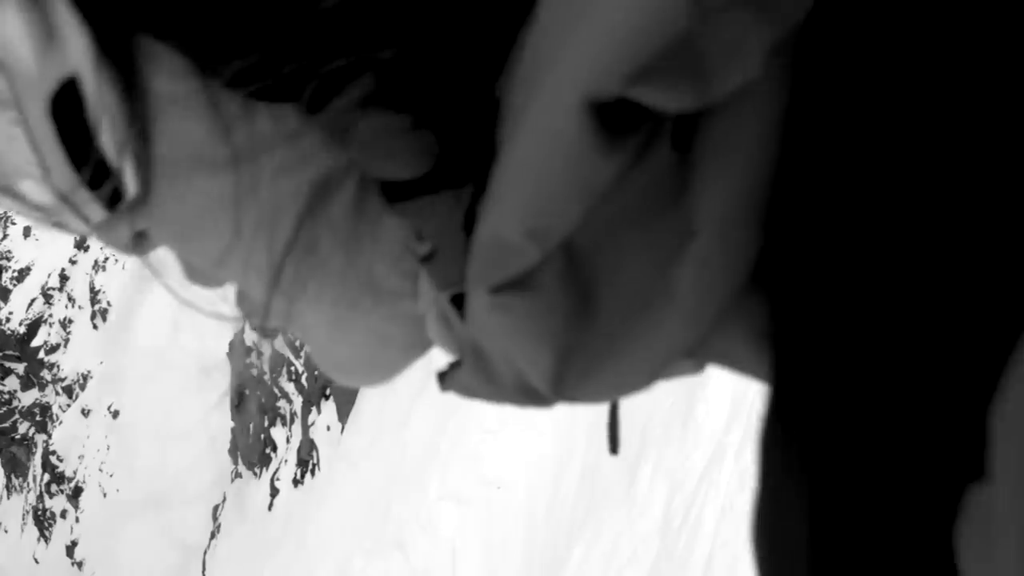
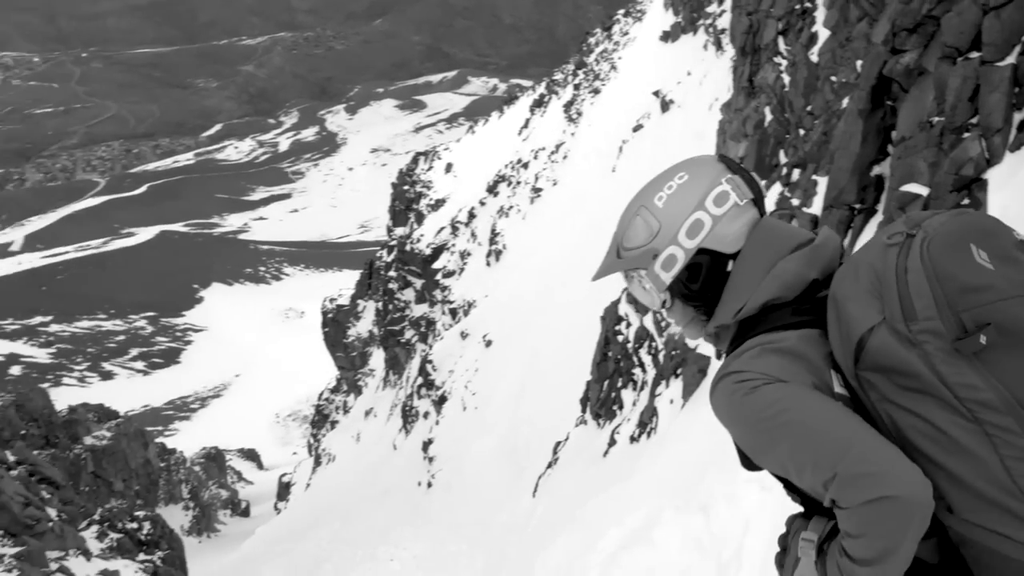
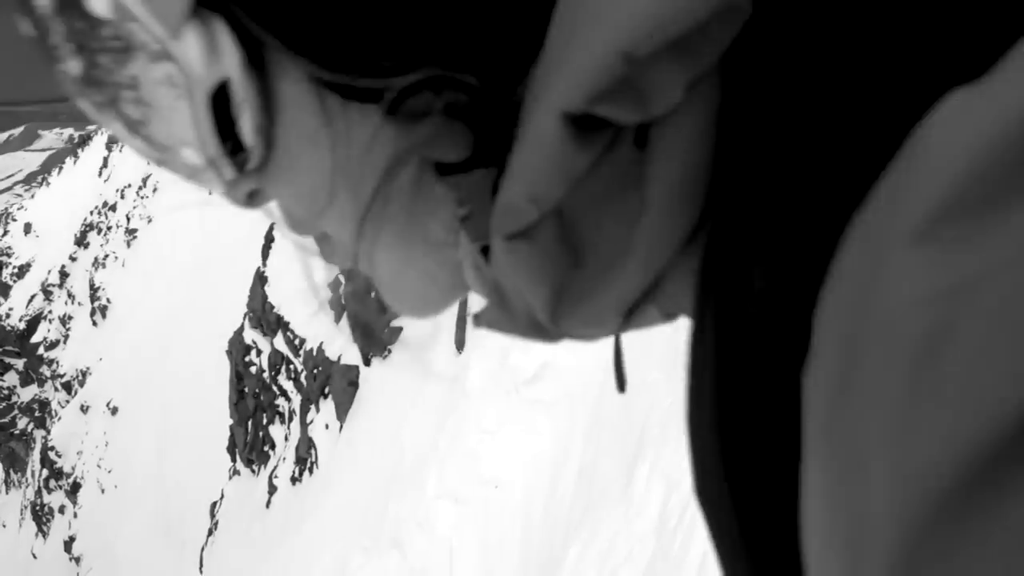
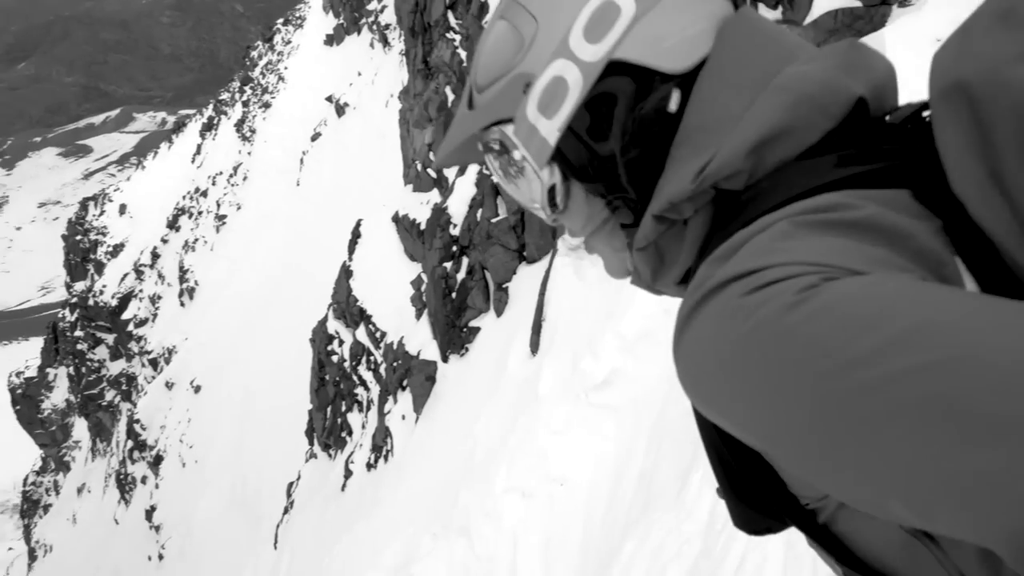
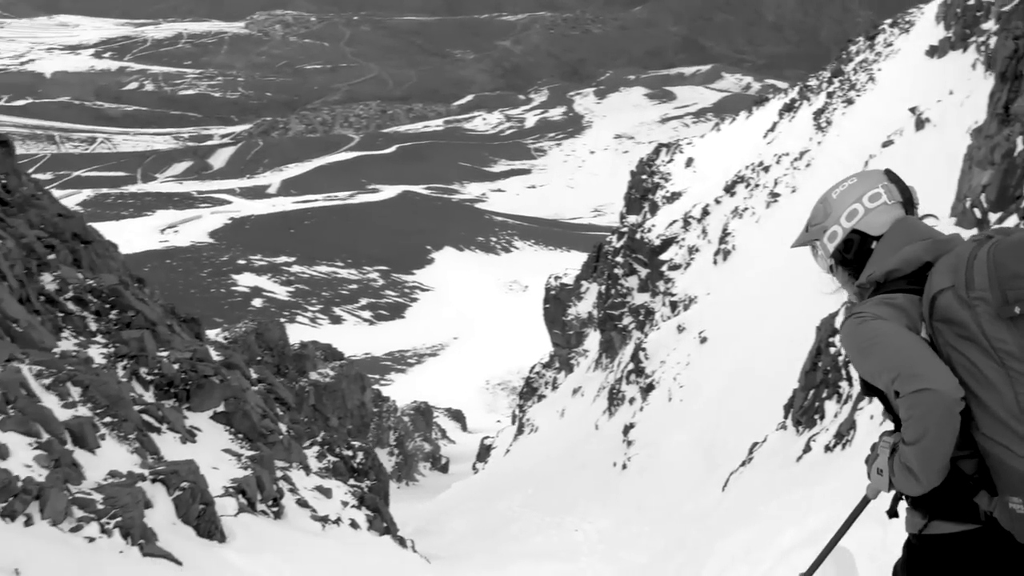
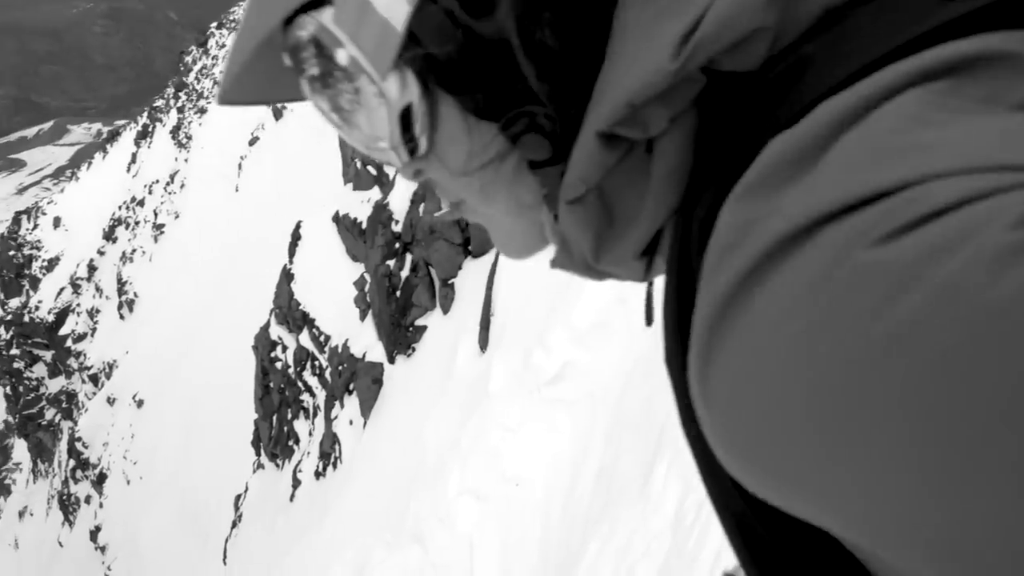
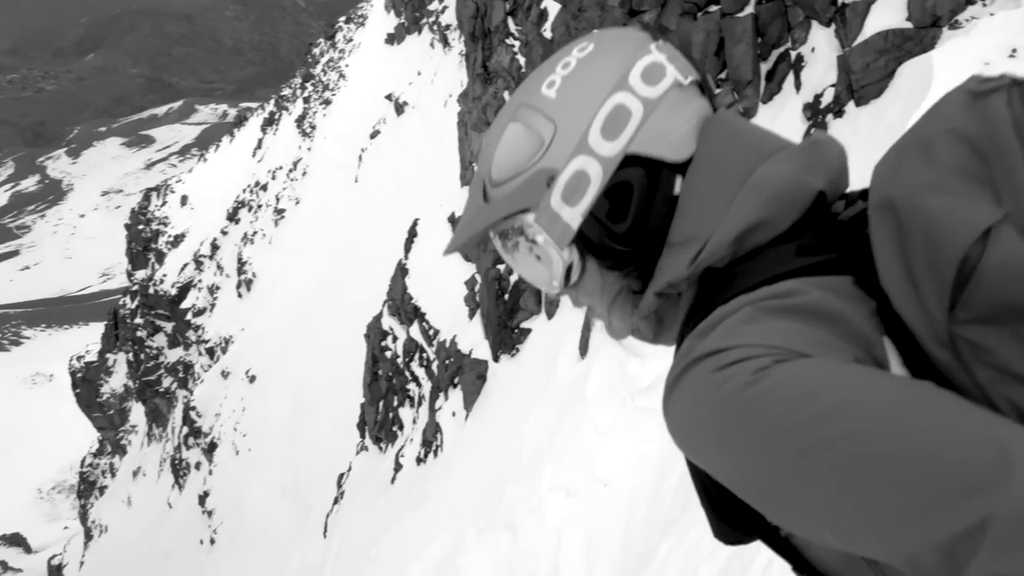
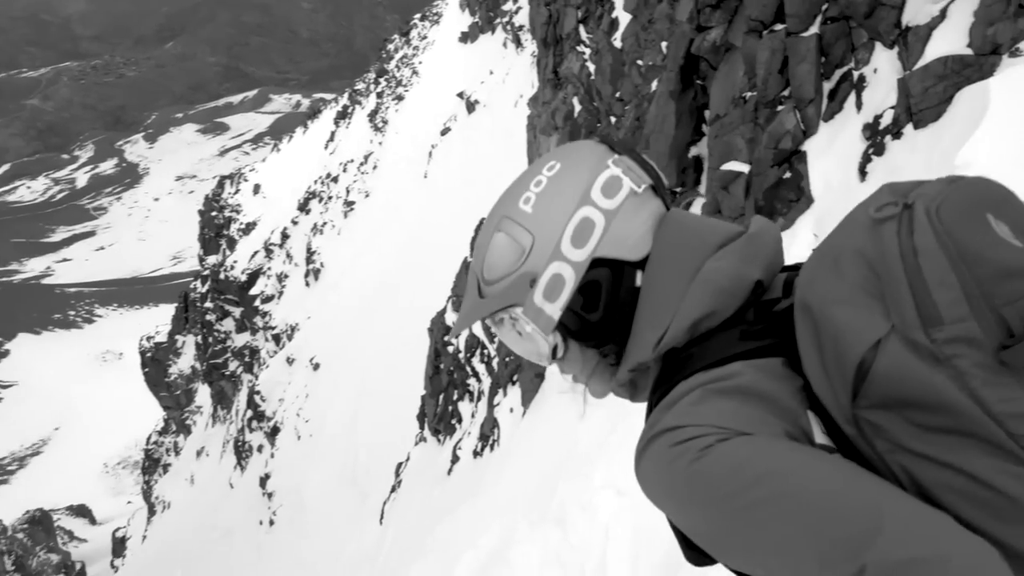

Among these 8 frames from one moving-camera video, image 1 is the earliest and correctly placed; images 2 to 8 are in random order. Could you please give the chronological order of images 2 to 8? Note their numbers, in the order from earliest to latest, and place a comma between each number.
3, 6, 4, 7, 8, 2, 5
